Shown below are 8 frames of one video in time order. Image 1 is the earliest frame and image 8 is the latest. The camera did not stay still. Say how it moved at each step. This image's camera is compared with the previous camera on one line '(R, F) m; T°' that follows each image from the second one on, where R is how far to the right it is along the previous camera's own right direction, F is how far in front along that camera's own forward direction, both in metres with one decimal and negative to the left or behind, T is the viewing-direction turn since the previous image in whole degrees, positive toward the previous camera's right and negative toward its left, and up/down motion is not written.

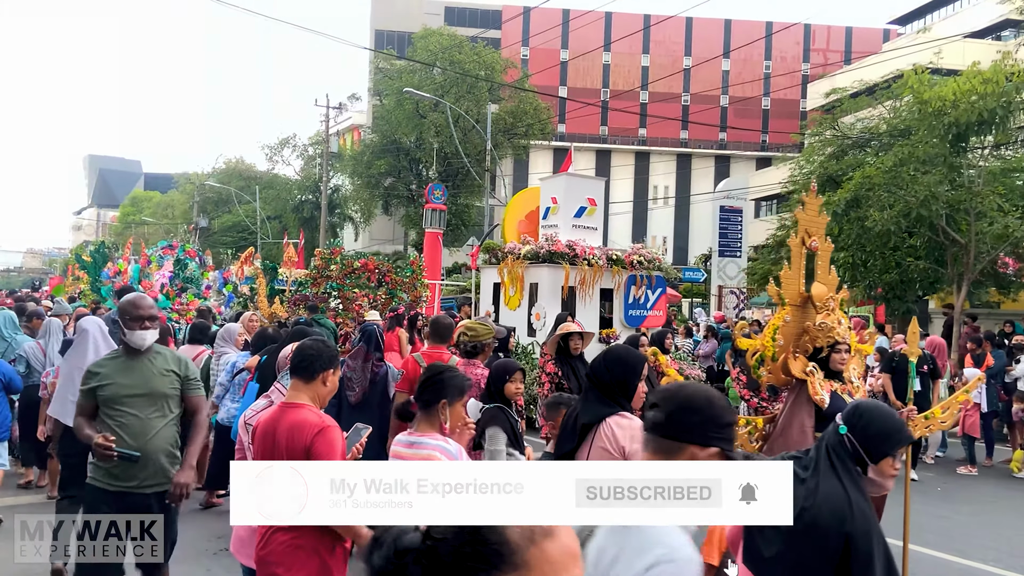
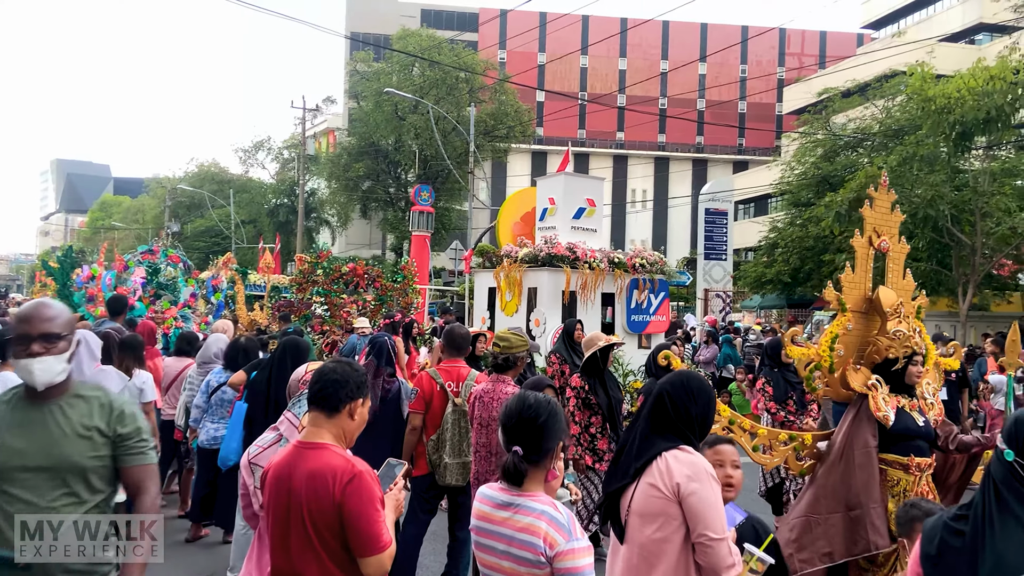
(-0.3, +0.6) m; +2°
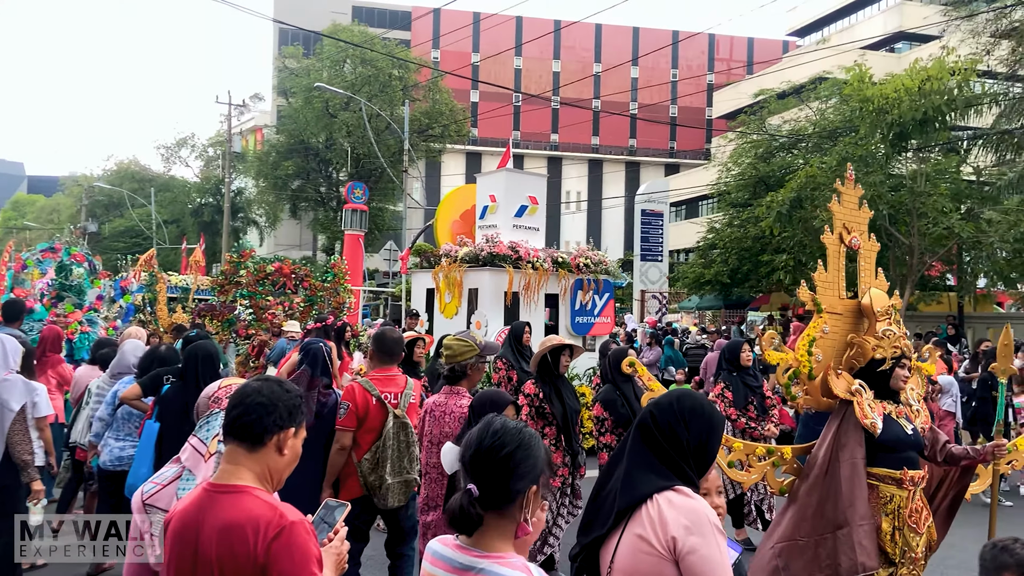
(-0.1, +0.5) m; +5°
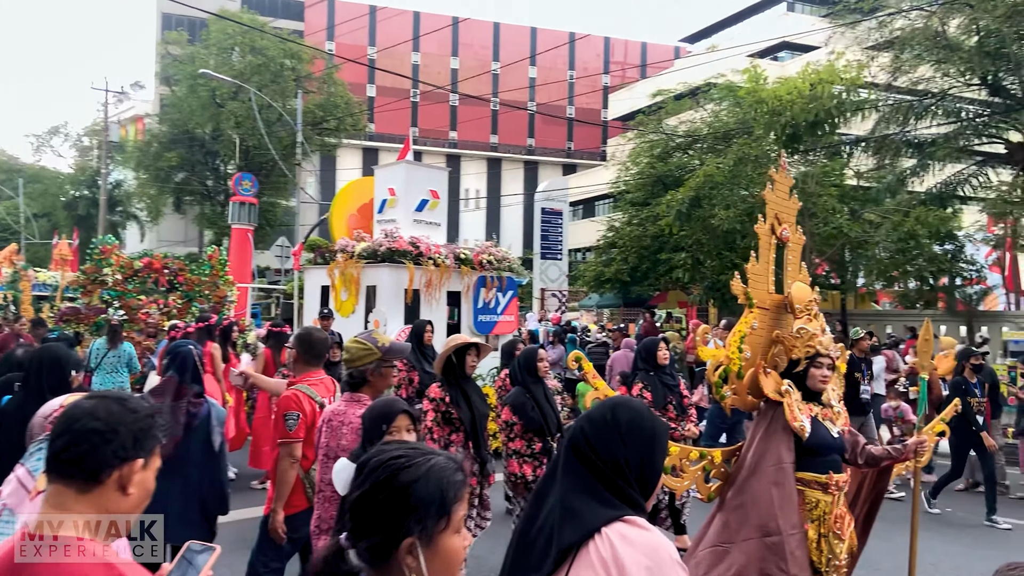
(0.0, +0.4) m; +7°
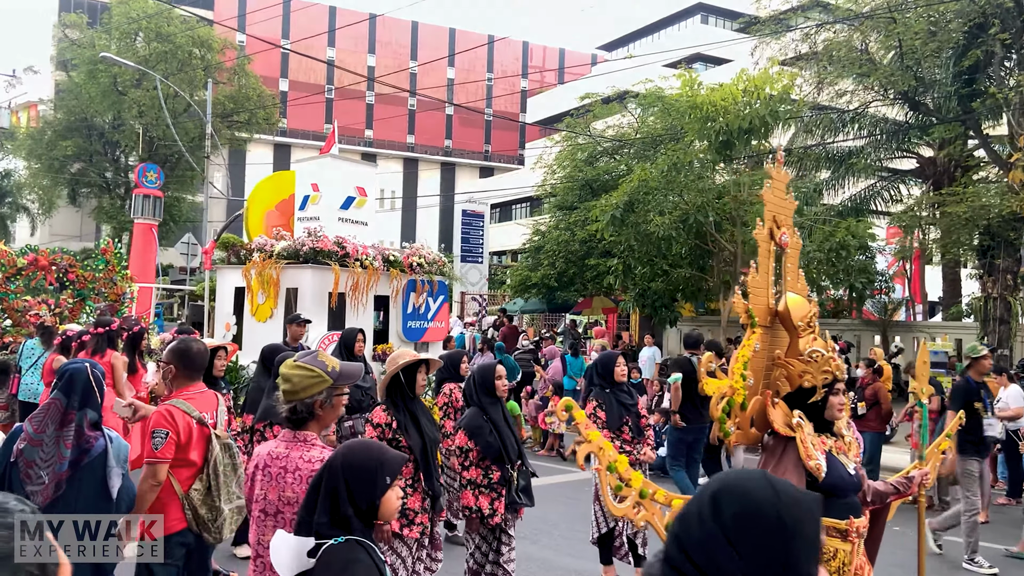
(-0.2, +0.6) m; +6°
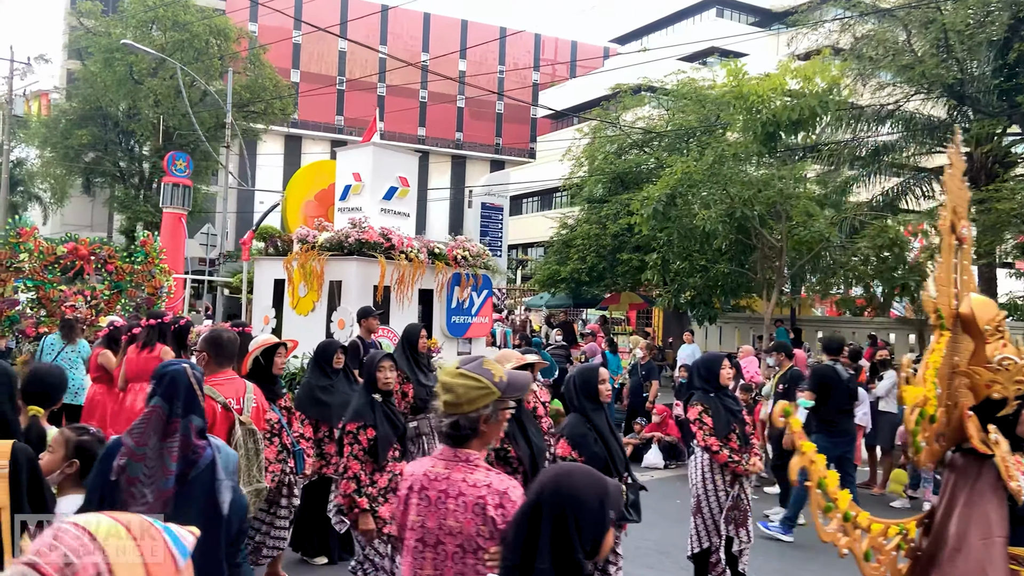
(-0.6, +0.4) m; 0°
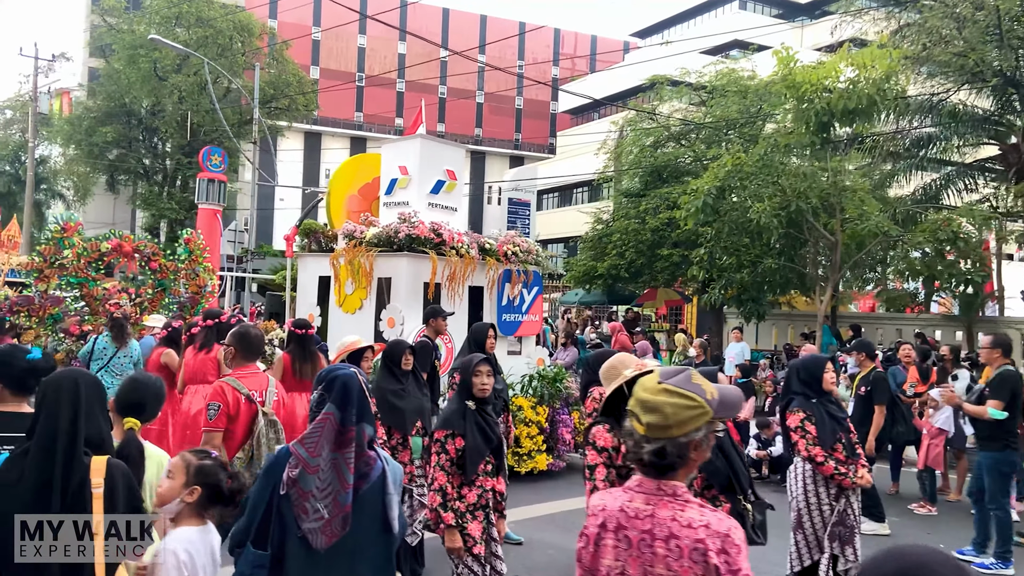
(-0.5, +0.4) m; -1°
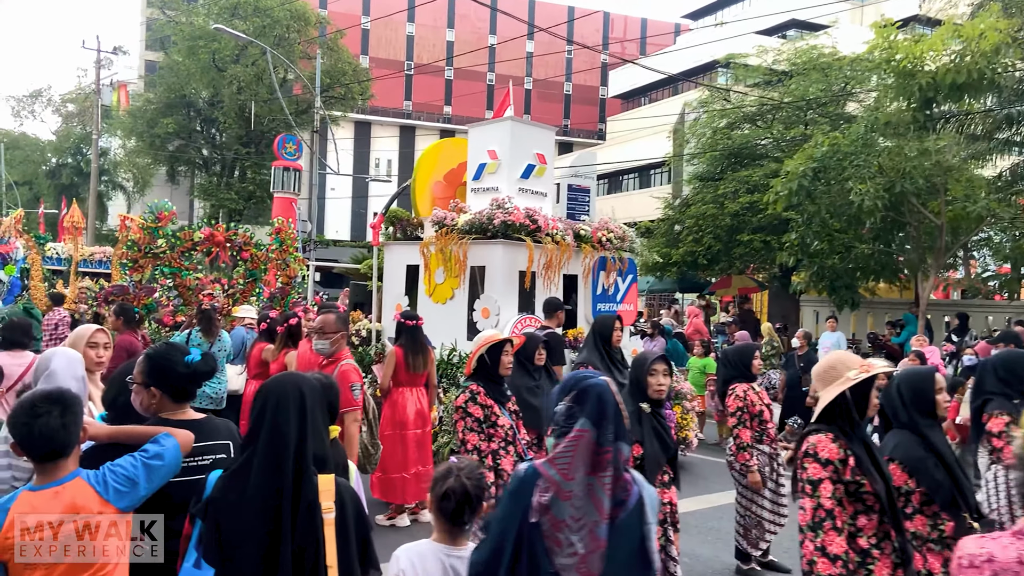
(-0.6, +0.4) m; -3°
